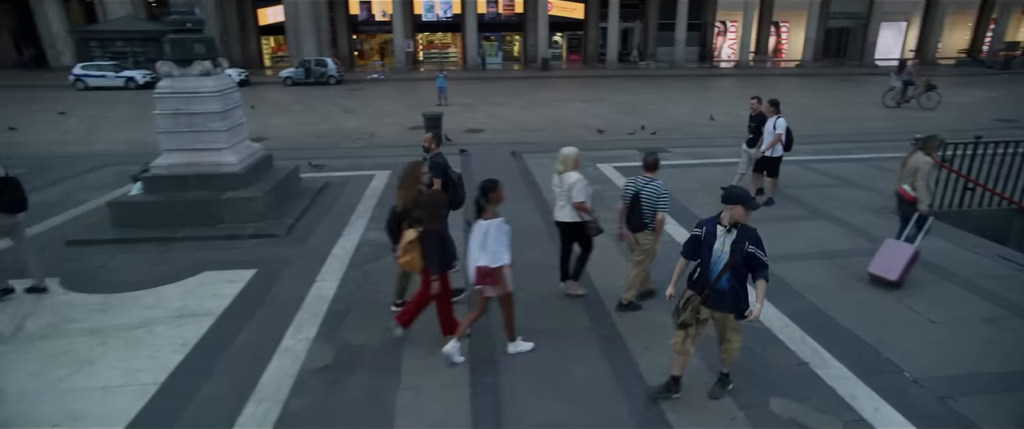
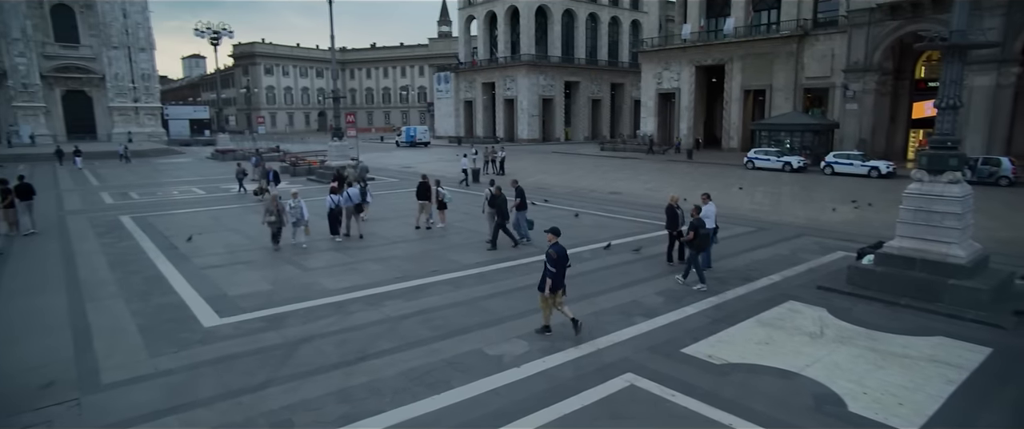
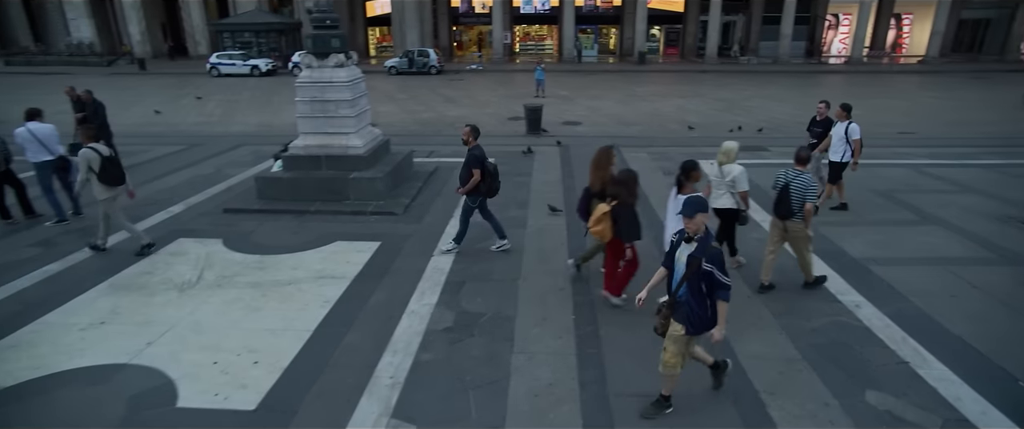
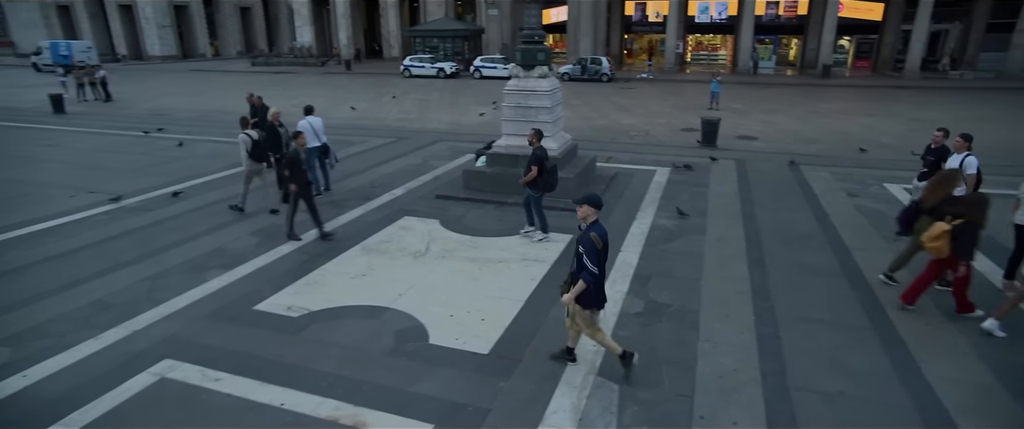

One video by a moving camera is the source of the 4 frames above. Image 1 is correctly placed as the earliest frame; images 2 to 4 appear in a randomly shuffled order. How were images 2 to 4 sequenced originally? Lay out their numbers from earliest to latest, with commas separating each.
3, 4, 2
